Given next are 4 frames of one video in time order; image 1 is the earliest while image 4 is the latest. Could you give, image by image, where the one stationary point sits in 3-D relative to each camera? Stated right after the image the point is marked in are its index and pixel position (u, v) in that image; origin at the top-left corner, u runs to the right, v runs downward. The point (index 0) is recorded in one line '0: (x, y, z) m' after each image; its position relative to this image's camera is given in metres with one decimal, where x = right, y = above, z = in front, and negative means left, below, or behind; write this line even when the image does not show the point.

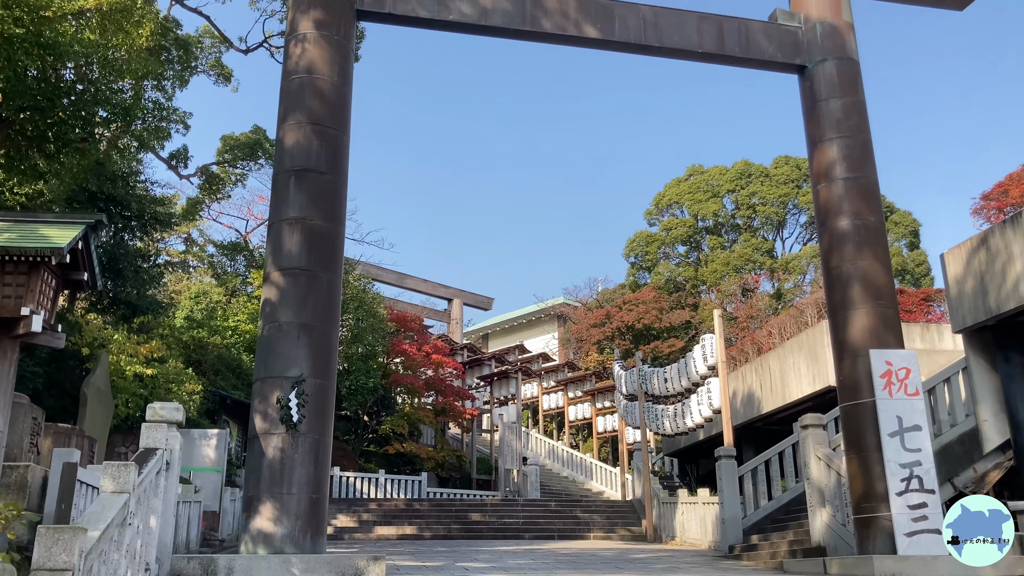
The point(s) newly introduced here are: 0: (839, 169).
0: (+3.1, +1.1, +8.4) m
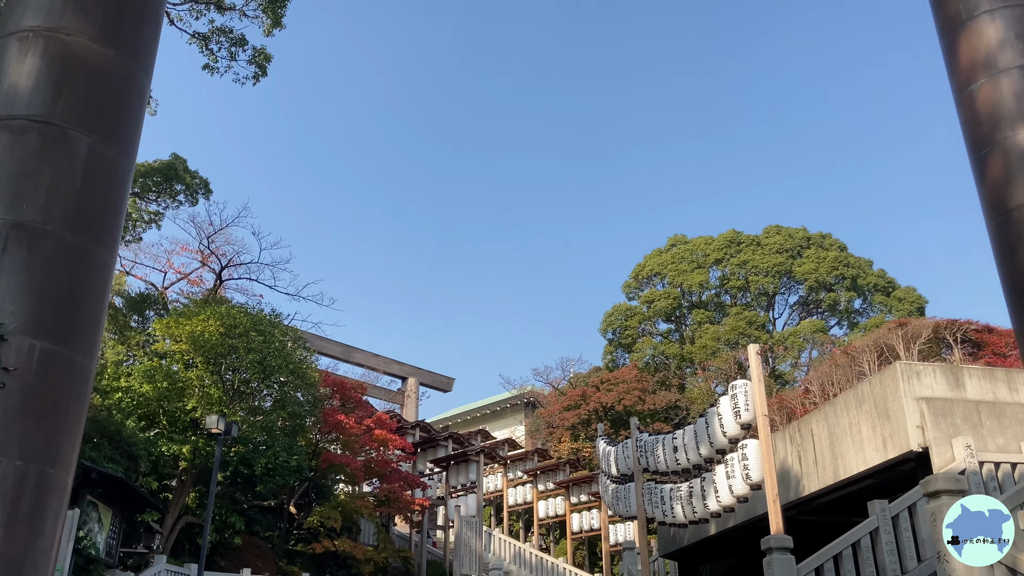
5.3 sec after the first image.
0: (+2.9, +1.3, +5.1) m
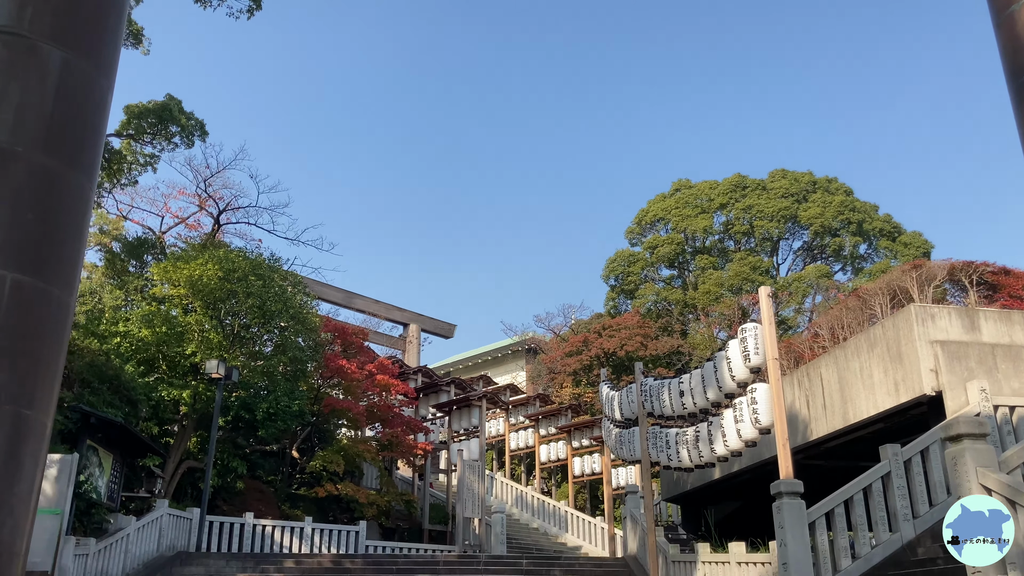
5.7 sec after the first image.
0: (+2.9, +1.7, +4.8) m
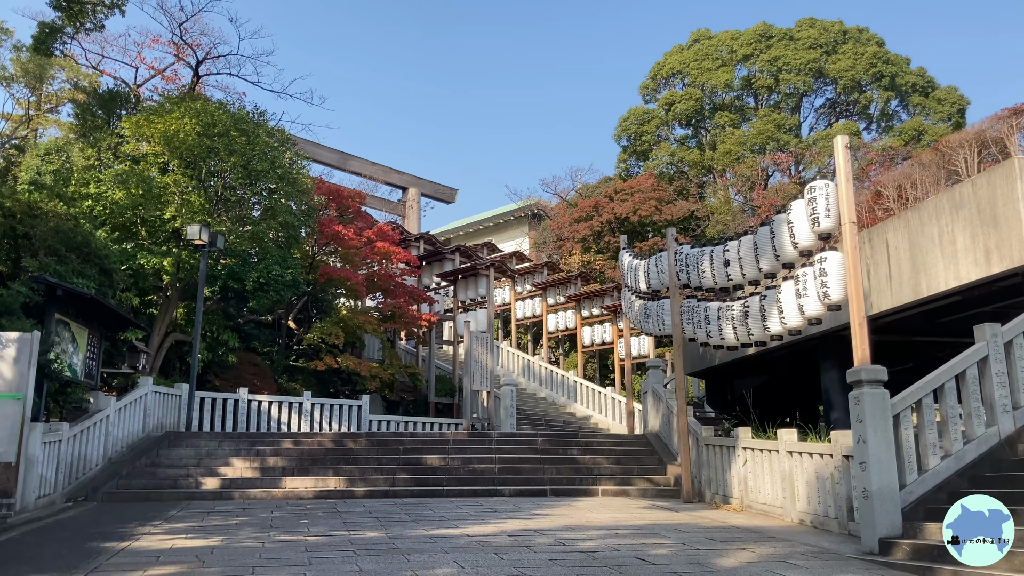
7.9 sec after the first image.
0: (+3.1, +2.3, +3.0) m
